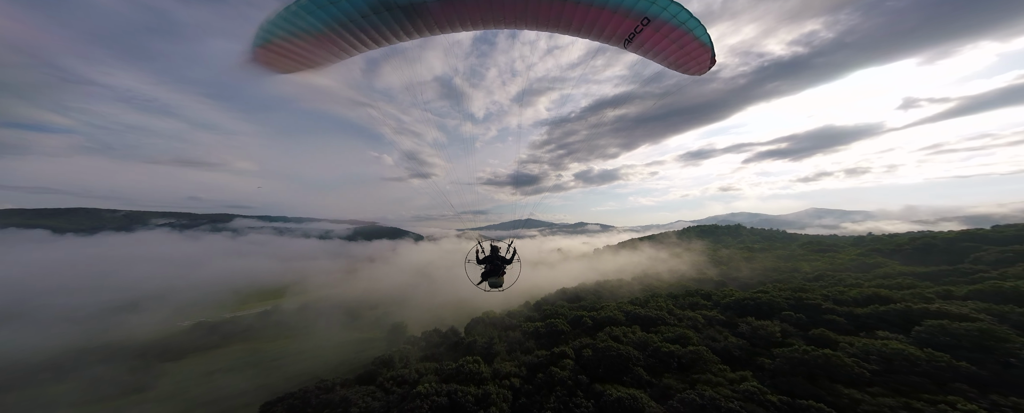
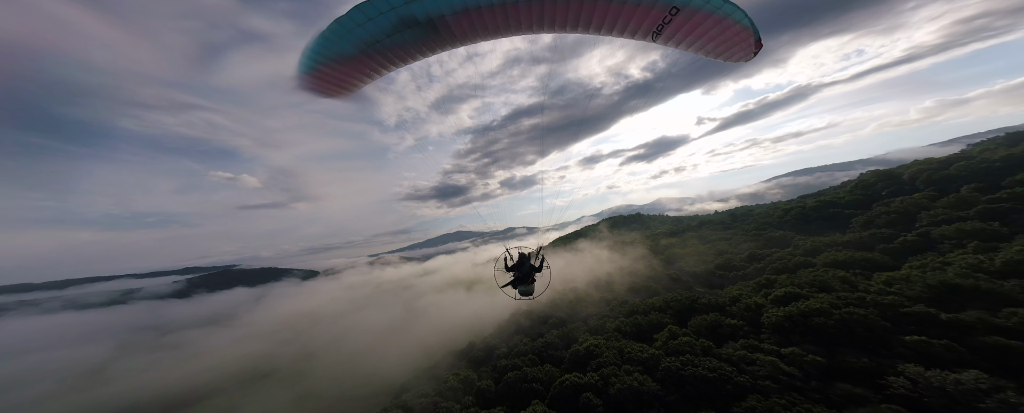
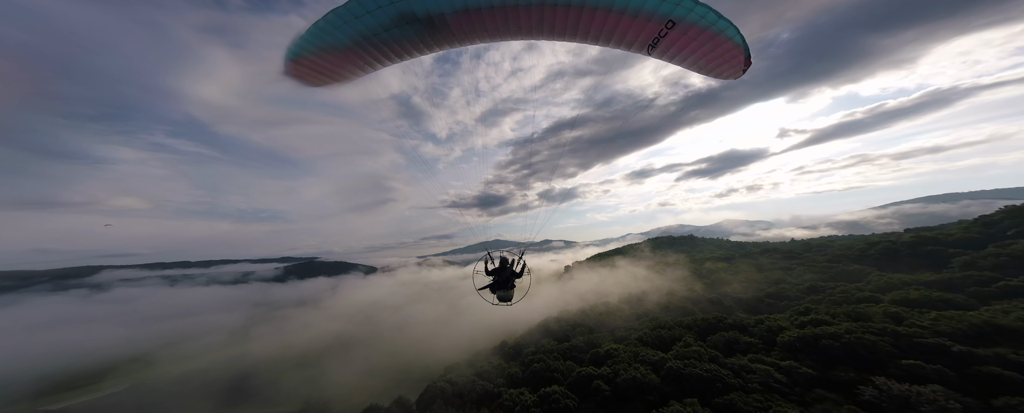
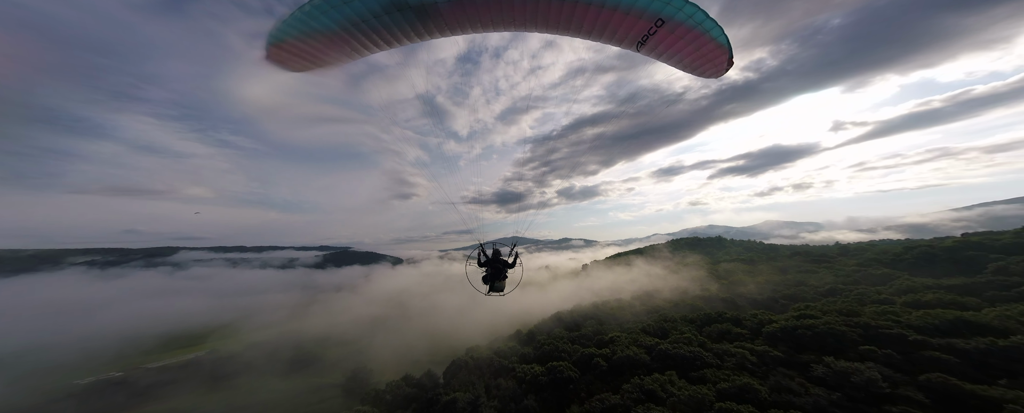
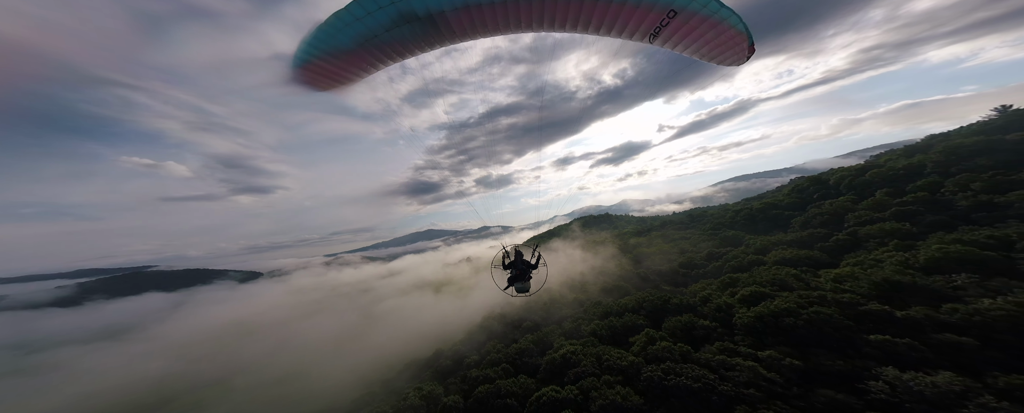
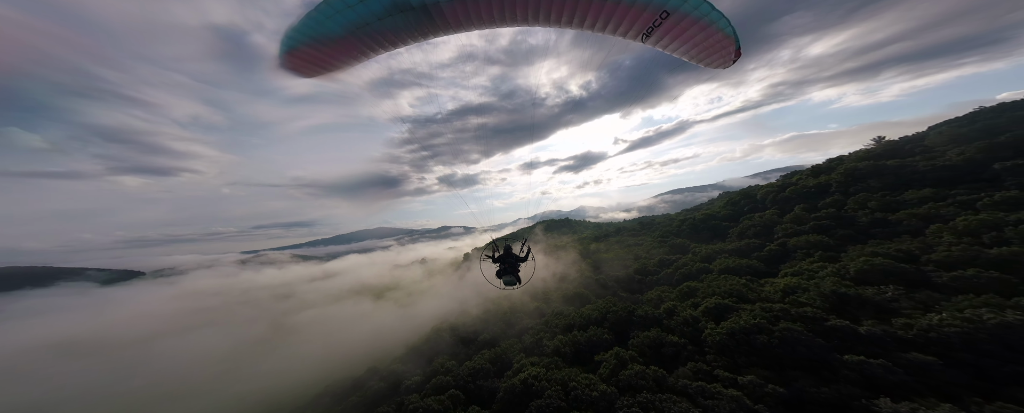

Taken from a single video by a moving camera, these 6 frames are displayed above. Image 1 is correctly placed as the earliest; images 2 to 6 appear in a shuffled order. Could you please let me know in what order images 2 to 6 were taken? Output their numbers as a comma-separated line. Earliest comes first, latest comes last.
4, 3, 2, 5, 6
